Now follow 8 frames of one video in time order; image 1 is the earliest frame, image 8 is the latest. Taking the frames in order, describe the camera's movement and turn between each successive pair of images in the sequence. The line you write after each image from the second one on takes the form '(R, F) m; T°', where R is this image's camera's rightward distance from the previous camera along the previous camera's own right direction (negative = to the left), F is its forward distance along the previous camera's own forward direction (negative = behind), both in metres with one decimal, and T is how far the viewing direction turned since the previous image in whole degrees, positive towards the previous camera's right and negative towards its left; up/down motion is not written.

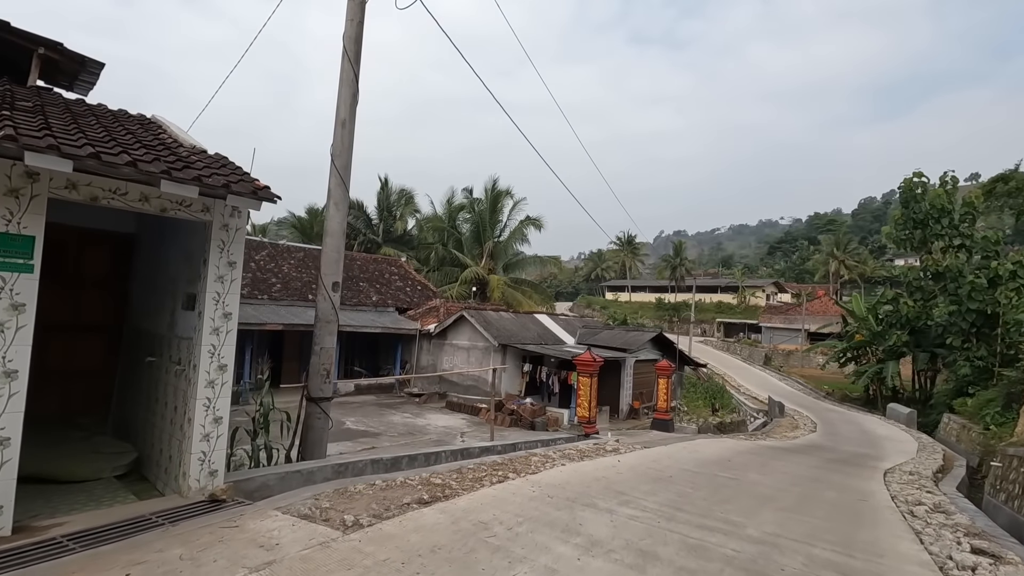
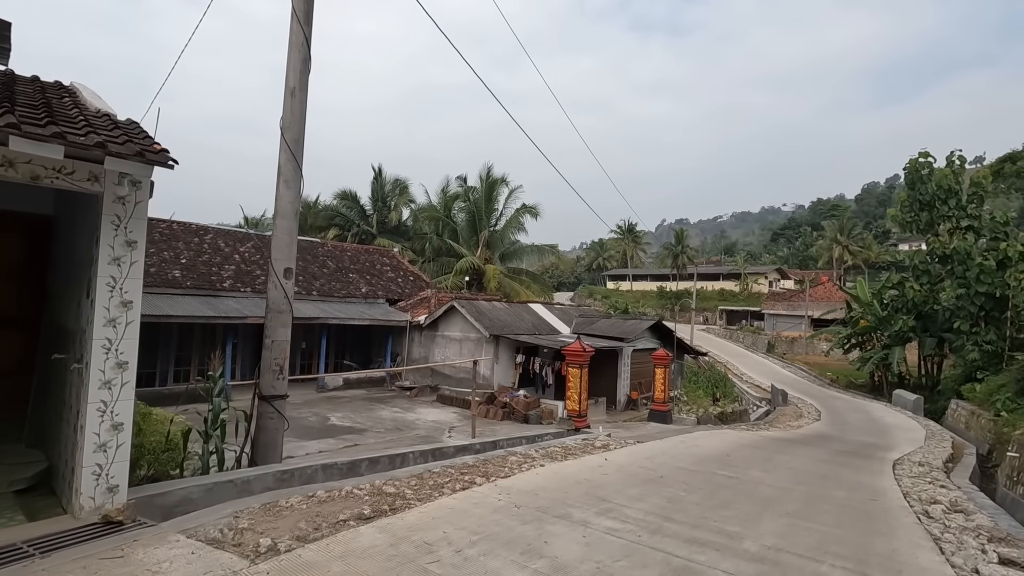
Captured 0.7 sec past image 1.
(+0.3, +0.5) m; 0°
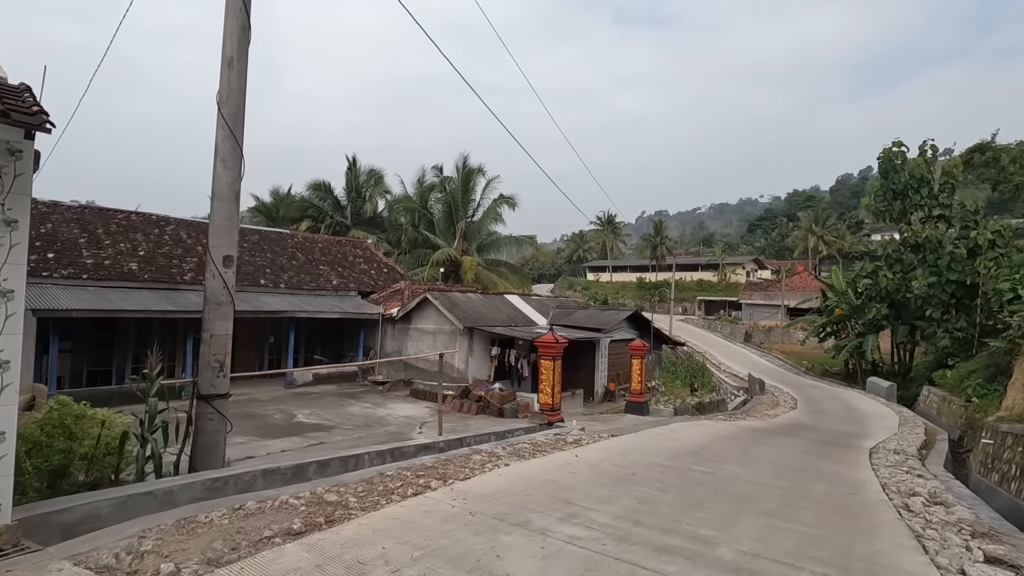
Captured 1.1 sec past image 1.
(+0.2, +0.3) m; +2°
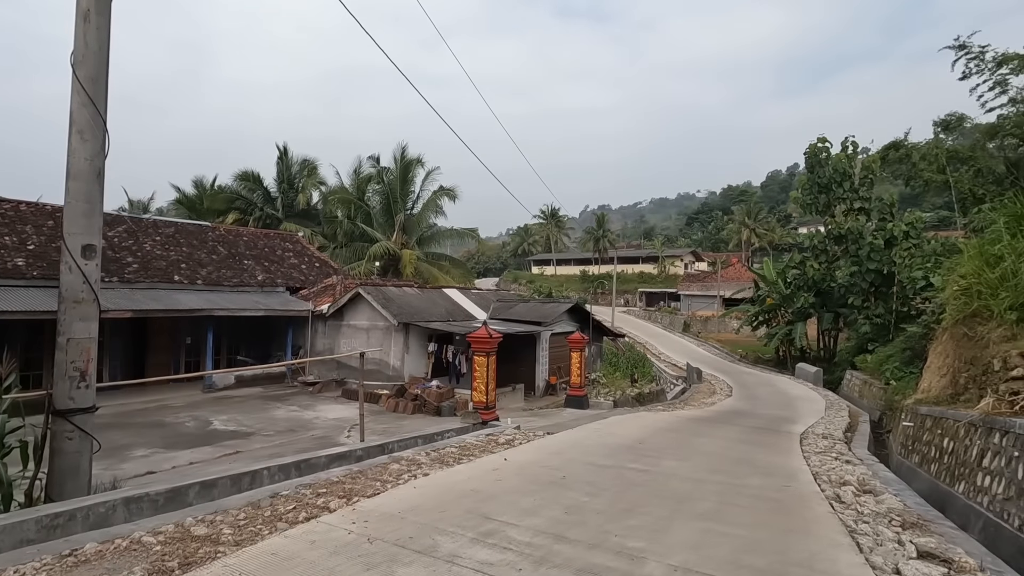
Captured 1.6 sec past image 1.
(+0.2, +0.4) m; +6°
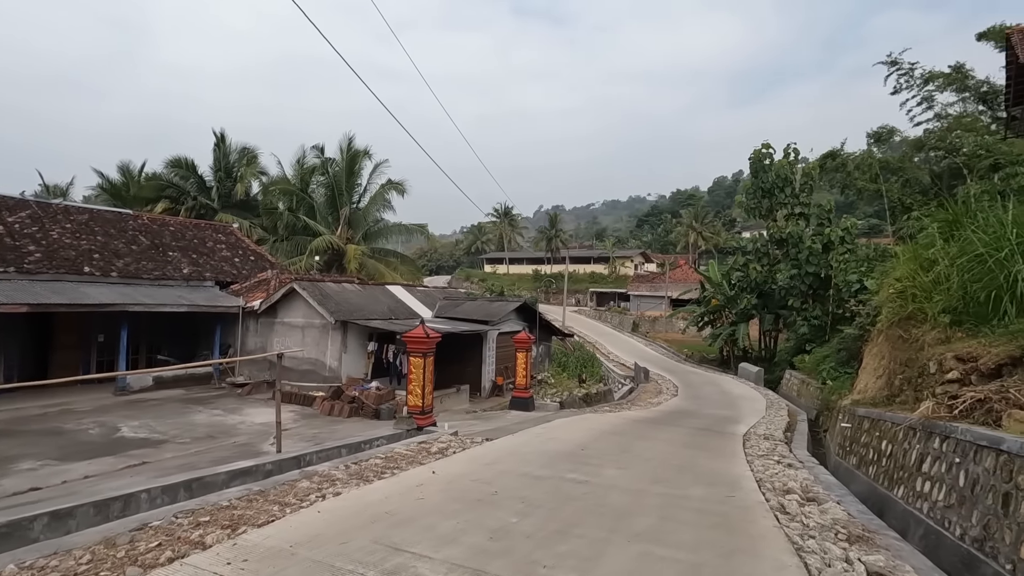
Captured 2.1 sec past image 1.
(+0.2, +0.4) m; +5°
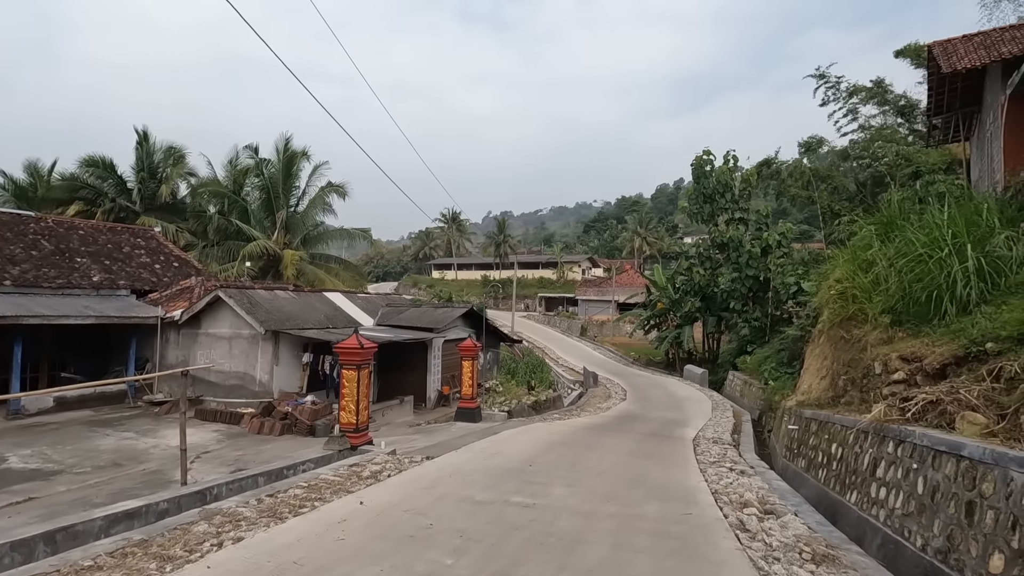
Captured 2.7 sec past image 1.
(+0.1, +0.4) m; +5°
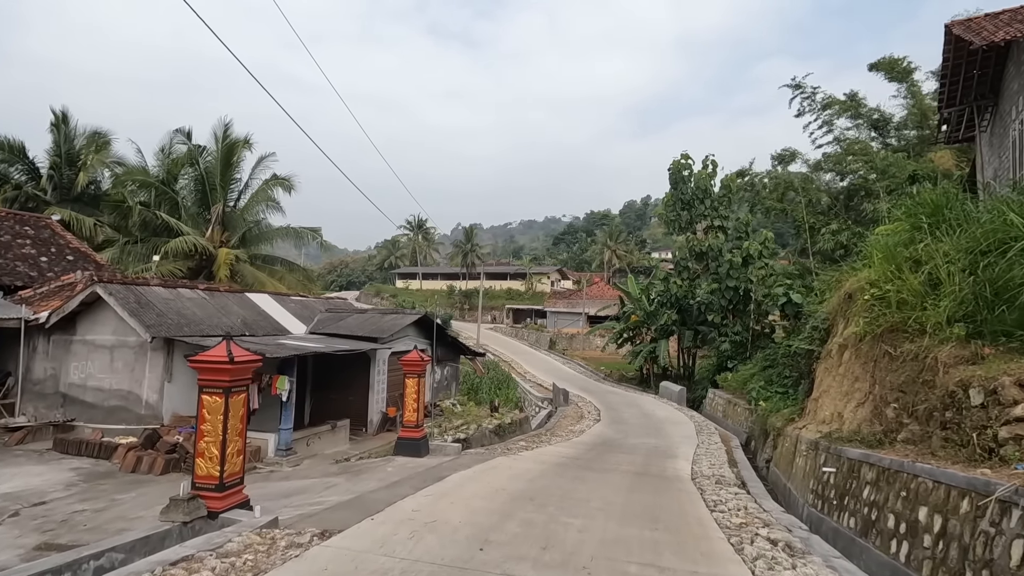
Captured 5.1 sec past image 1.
(+0.2, +2.0) m; +3°
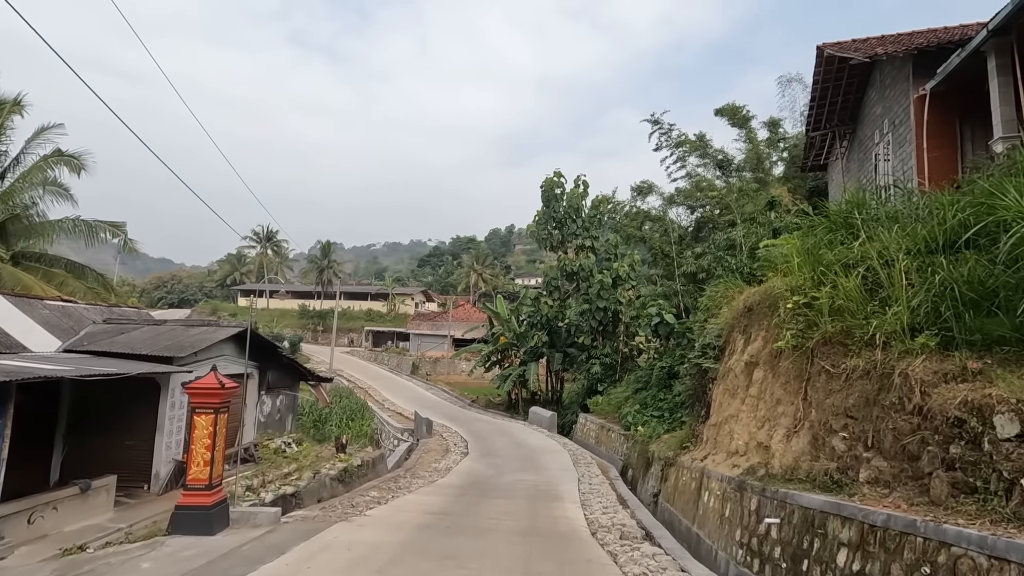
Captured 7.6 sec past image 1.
(+0.1, +2.0) m; +14°
